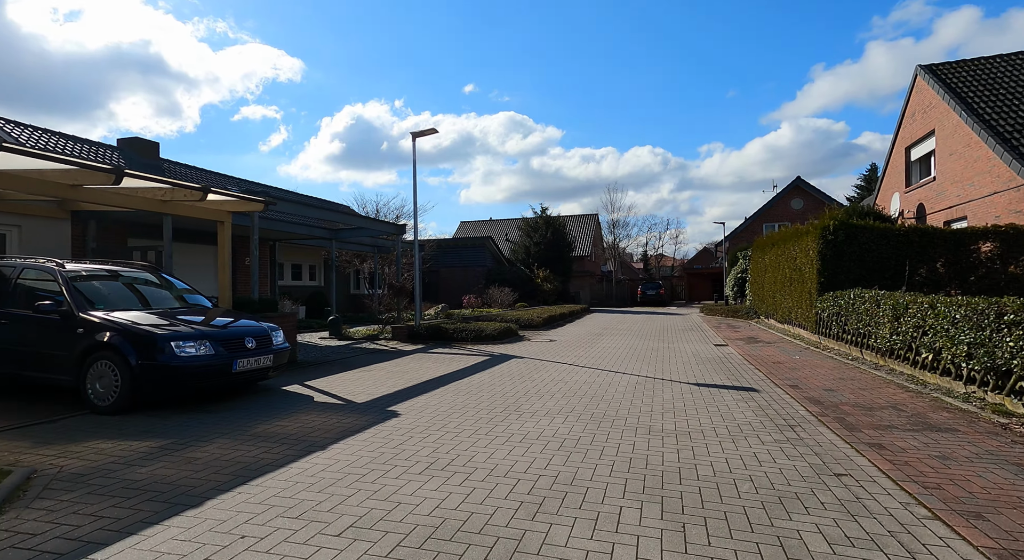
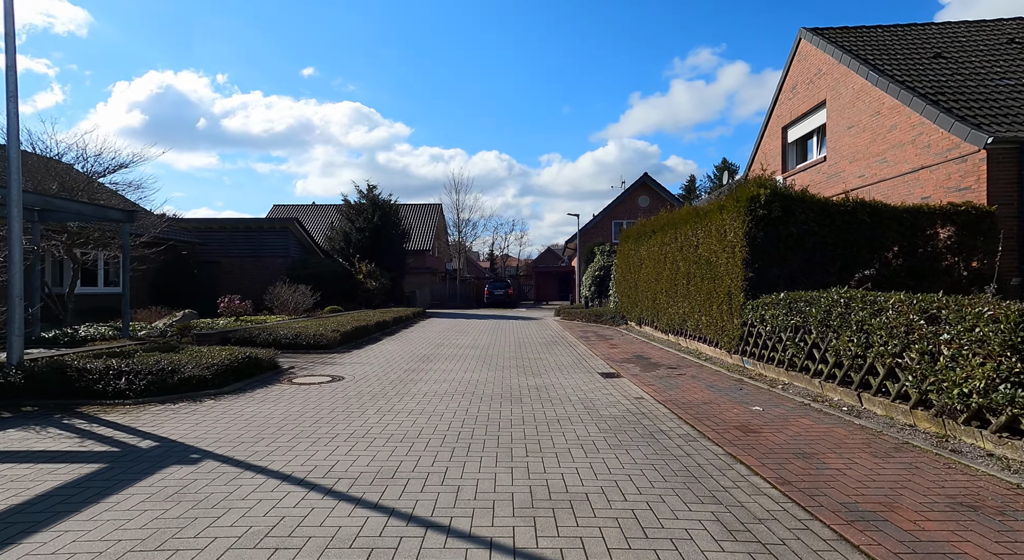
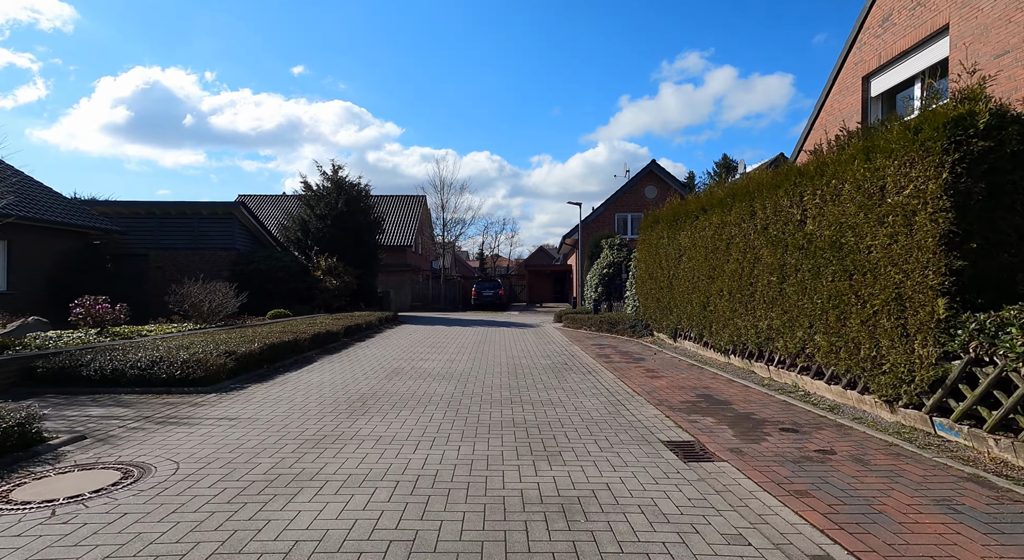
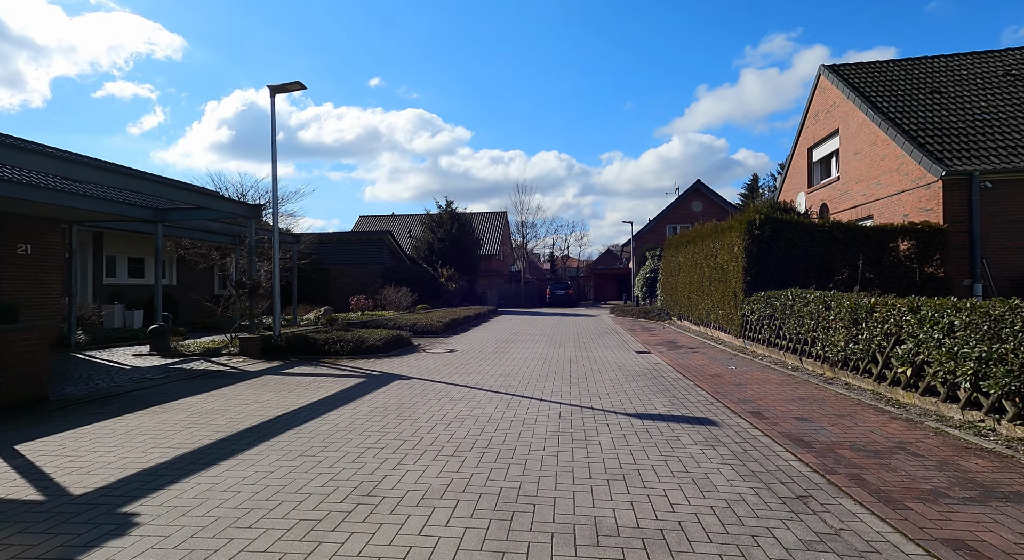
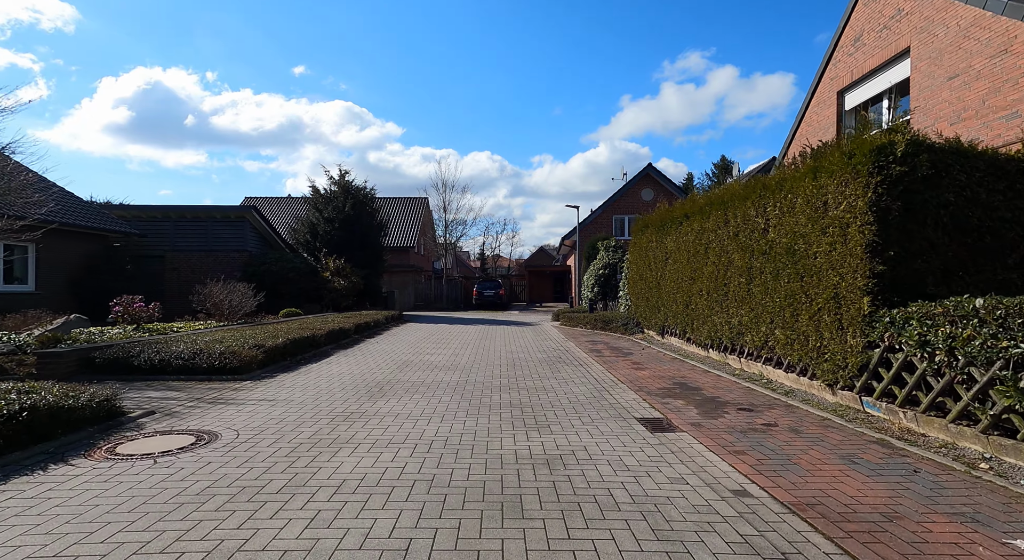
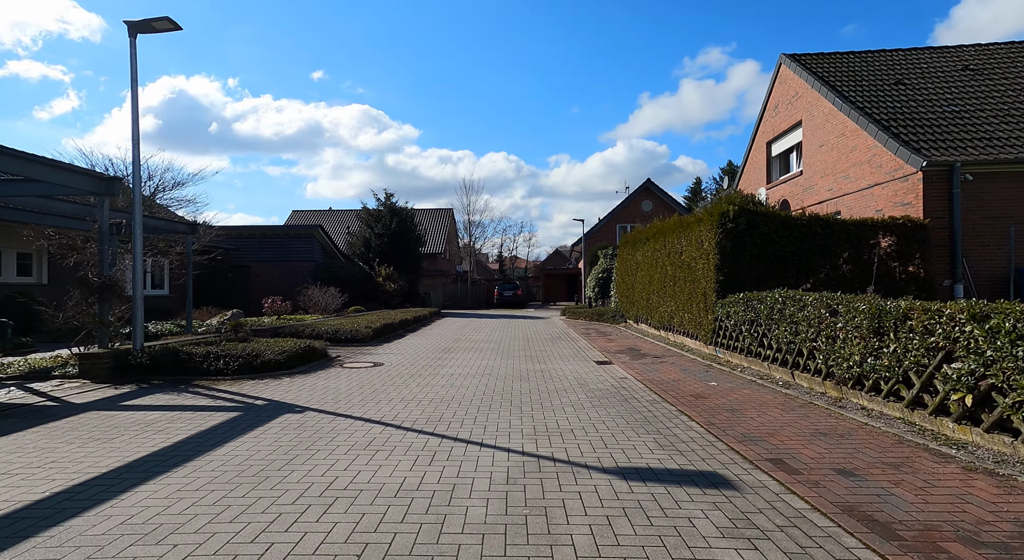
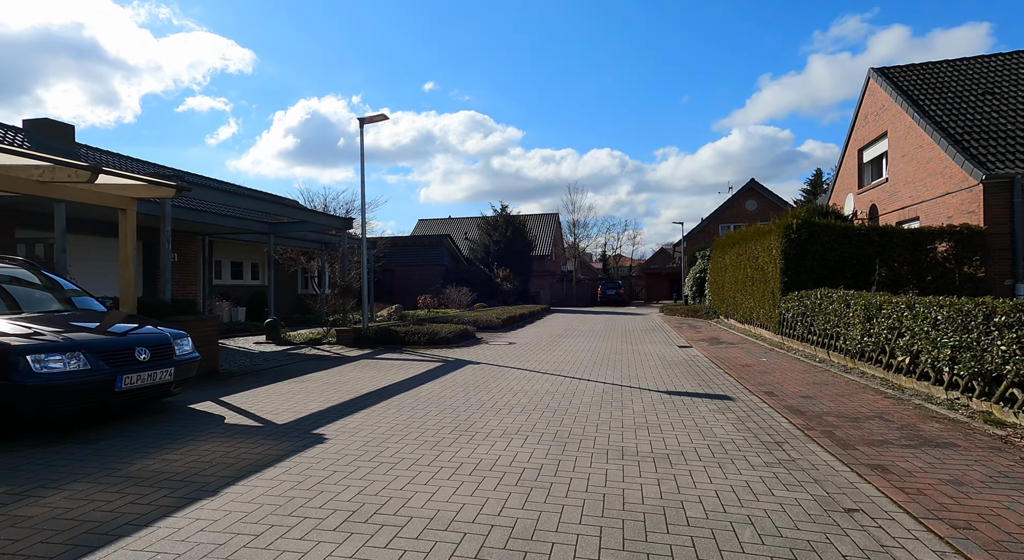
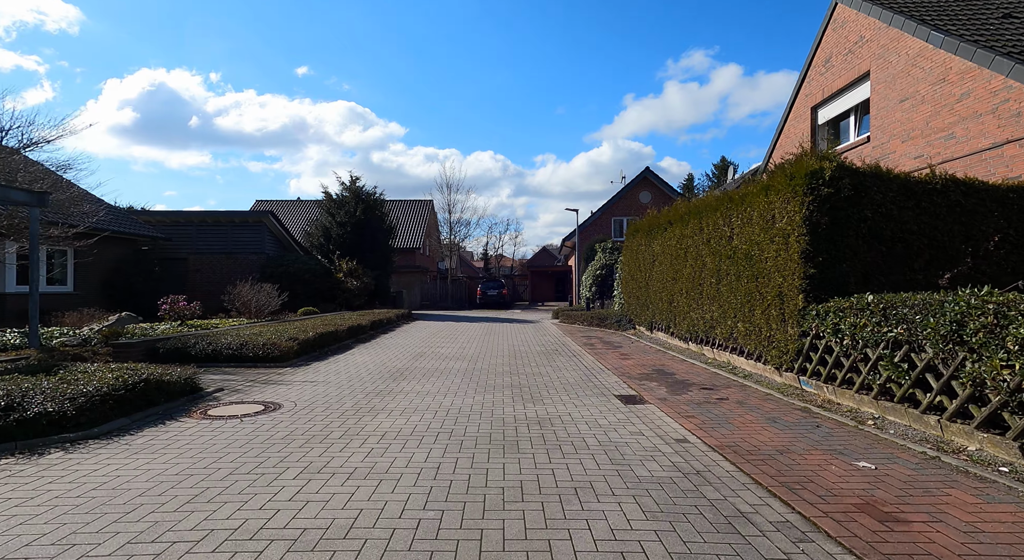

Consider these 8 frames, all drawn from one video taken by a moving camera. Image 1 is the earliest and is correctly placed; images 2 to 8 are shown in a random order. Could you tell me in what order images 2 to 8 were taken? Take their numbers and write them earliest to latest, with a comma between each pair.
7, 4, 6, 2, 8, 5, 3
